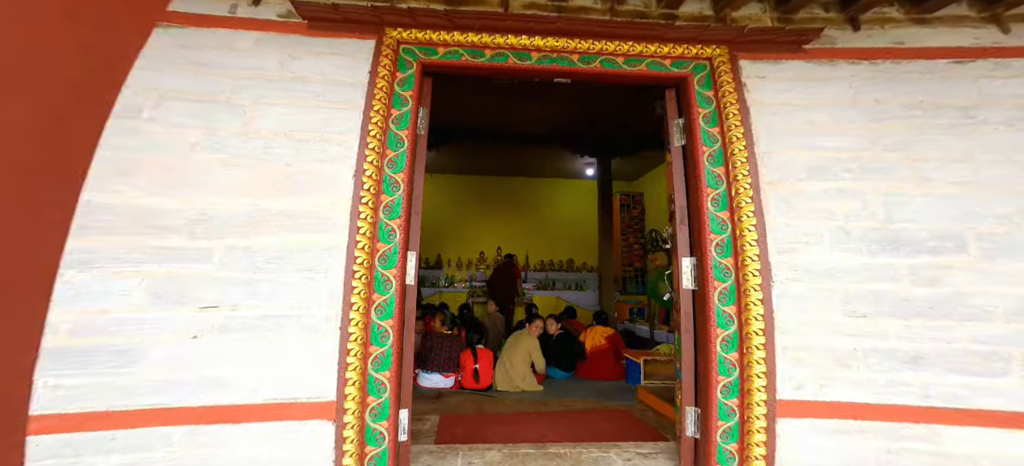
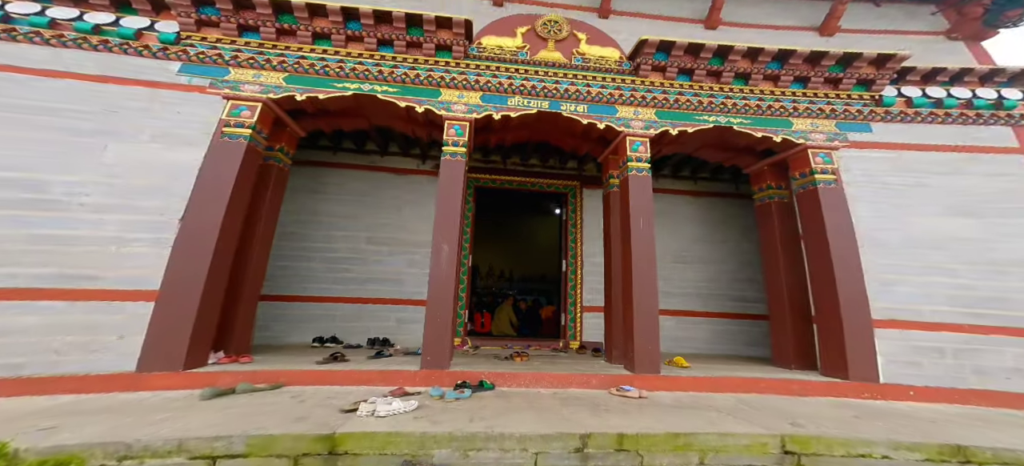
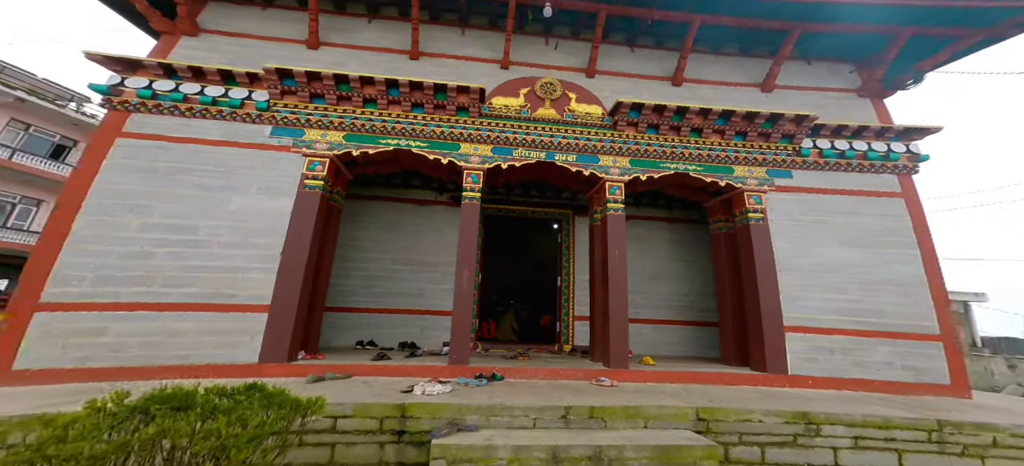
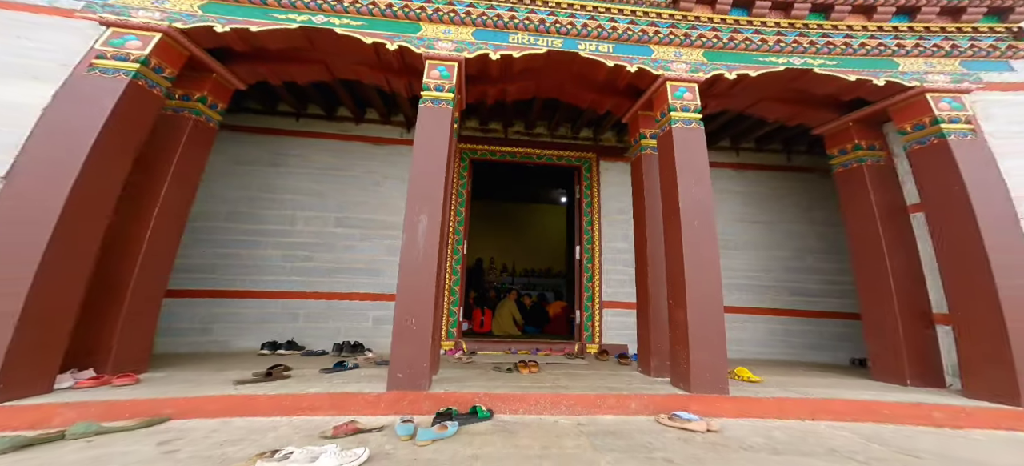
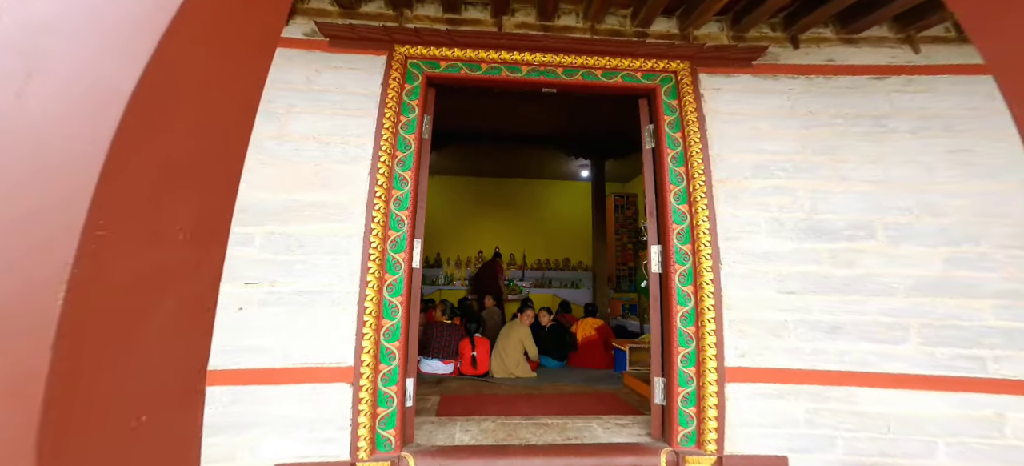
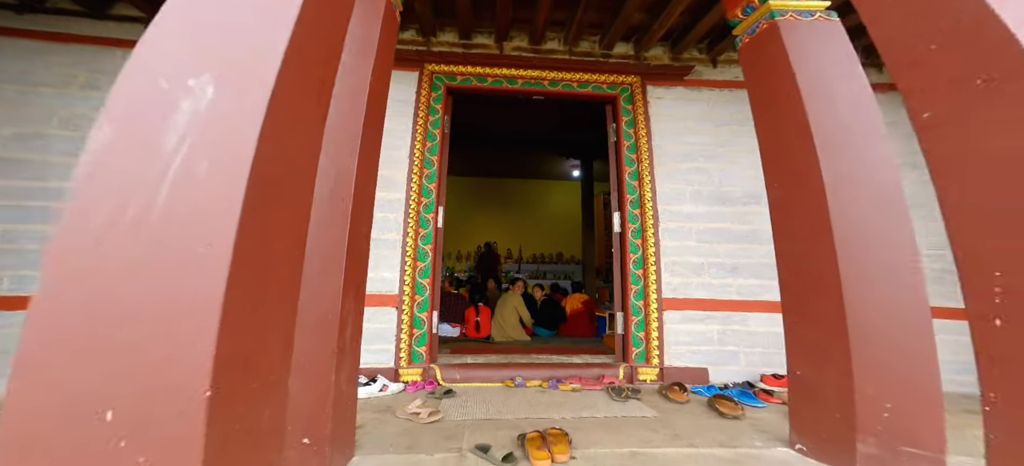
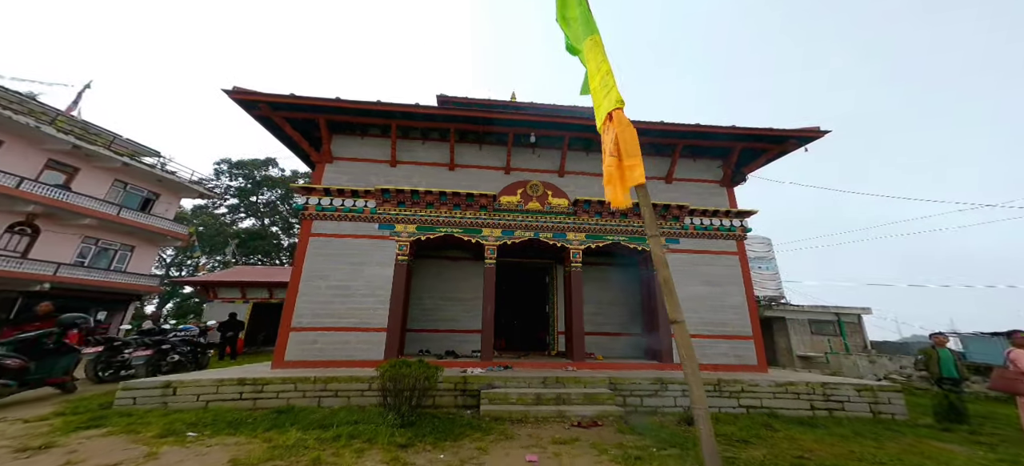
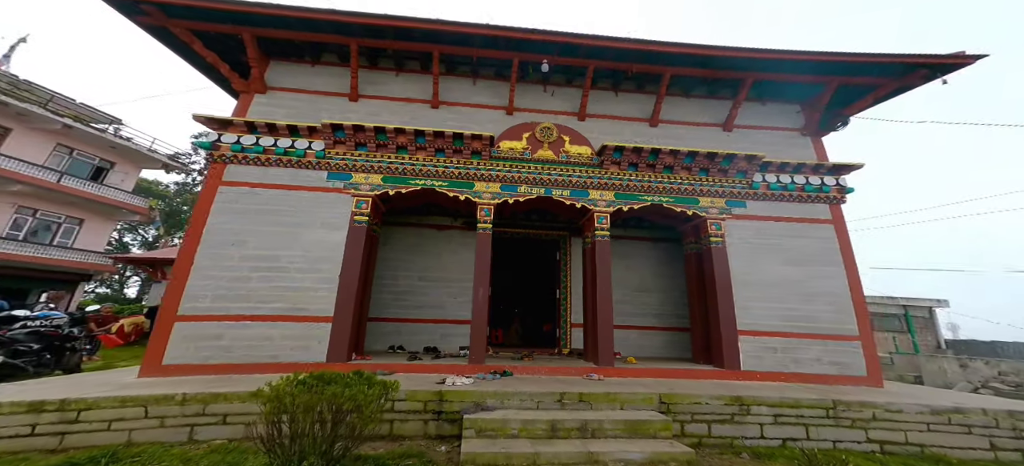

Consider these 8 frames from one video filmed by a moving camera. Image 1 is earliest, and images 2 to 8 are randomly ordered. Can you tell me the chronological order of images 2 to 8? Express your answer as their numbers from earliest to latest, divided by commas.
5, 6, 4, 2, 3, 8, 7
